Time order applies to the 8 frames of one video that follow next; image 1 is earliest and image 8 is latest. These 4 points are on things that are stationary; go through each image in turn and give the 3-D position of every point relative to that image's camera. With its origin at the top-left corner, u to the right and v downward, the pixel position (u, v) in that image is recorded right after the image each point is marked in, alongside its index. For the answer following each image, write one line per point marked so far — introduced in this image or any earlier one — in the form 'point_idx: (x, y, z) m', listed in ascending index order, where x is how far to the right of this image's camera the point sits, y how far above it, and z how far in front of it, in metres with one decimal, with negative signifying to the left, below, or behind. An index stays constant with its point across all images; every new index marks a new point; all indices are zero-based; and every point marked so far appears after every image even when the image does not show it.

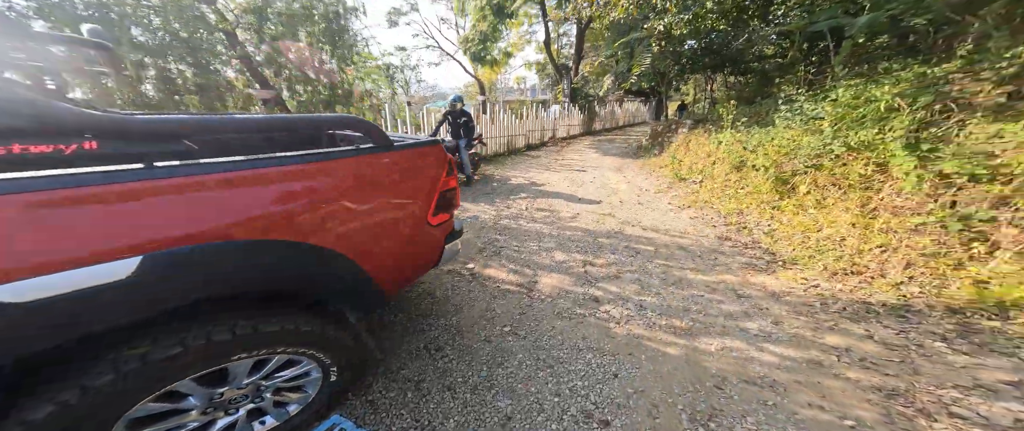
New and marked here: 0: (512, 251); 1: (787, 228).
0: (+0.2, -0.4, +3.5) m
1: (+2.8, -0.1, +3.4) m
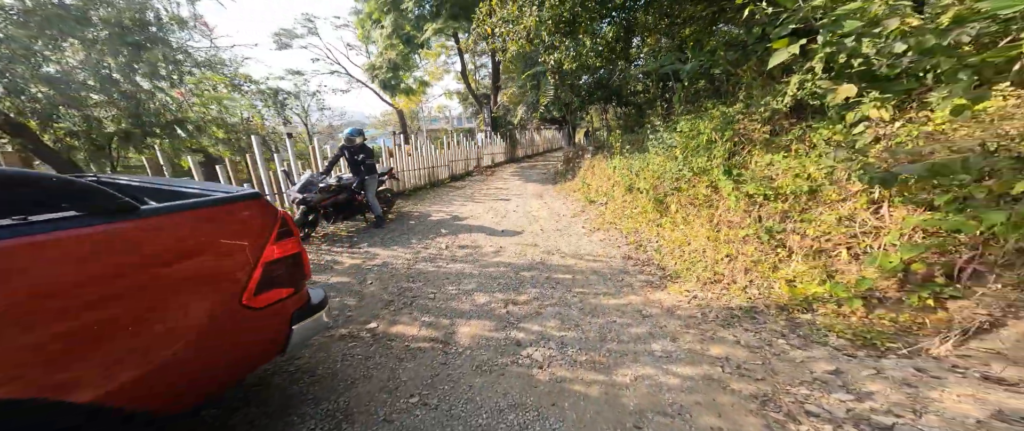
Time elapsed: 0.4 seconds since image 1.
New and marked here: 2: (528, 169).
0: (-0.7, -0.7, +3.2) m
1: (+1.8, -0.3, +3.9) m
2: (+1.1, +1.9, +12.2) m
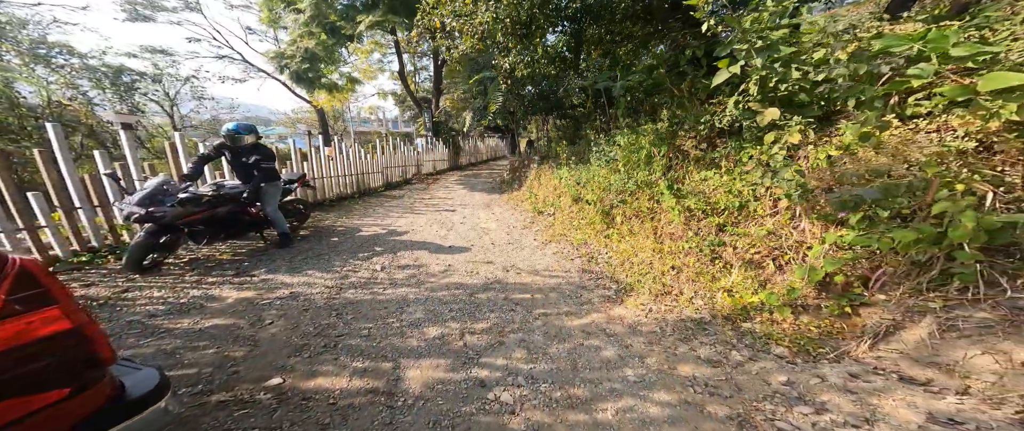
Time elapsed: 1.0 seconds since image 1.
0: (-1.1, -0.9, +2.6) m
1: (+1.2, -0.5, +3.9) m
2: (-1.4, +1.6, +11.9) m
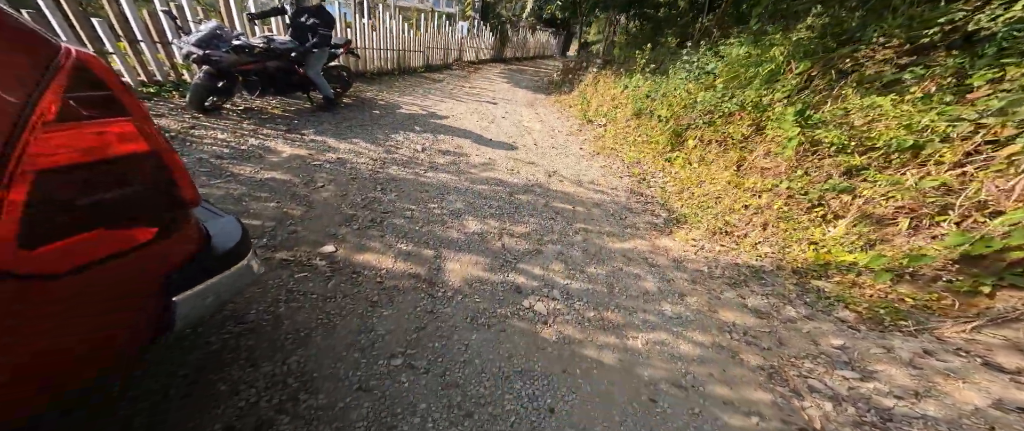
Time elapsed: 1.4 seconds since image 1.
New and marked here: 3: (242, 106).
0: (-0.8, 0.0, +2.7) m
1: (+1.6, +0.3, +3.7) m
2: (+0.3, +5.0, +10.8) m
3: (-3.0, +1.3, +3.9) m
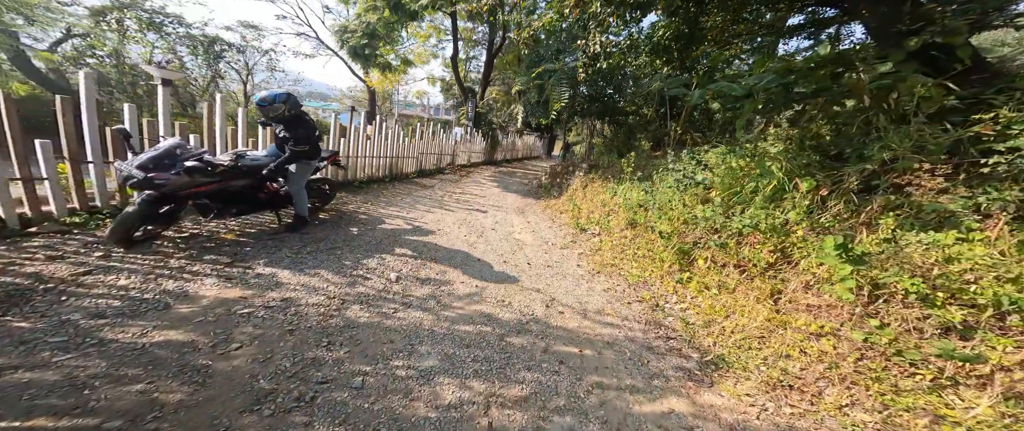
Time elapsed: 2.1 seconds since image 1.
0: (-0.8, -0.9, +1.9) m
1: (+1.5, -0.8, +3.0) m
2: (-0.1, +1.3, +11.3) m
3: (-3.1, -0.2, +3.5) m
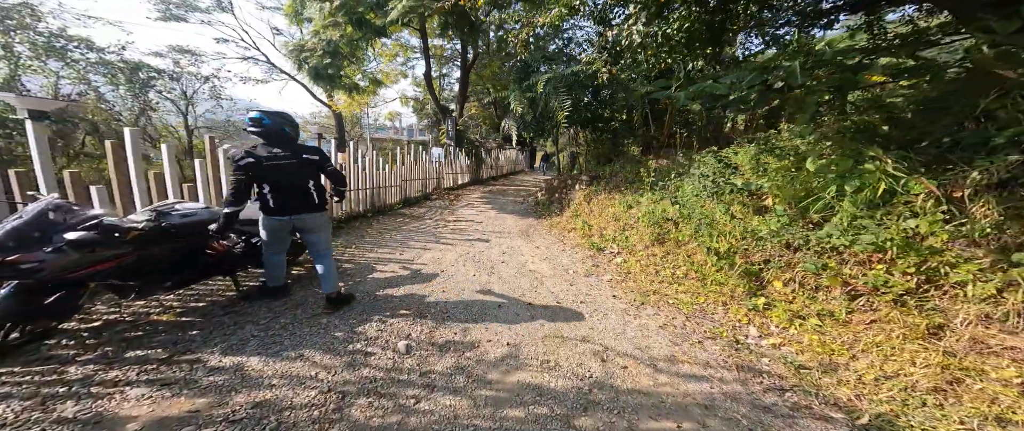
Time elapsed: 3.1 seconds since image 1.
0: (-0.4, -1.2, +1.1) m
1: (+1.9, -0.9, +2.4) m
2: (-0.5, +0.6, +10.6) m
3: (-2.8, -0.8, +2.5) m
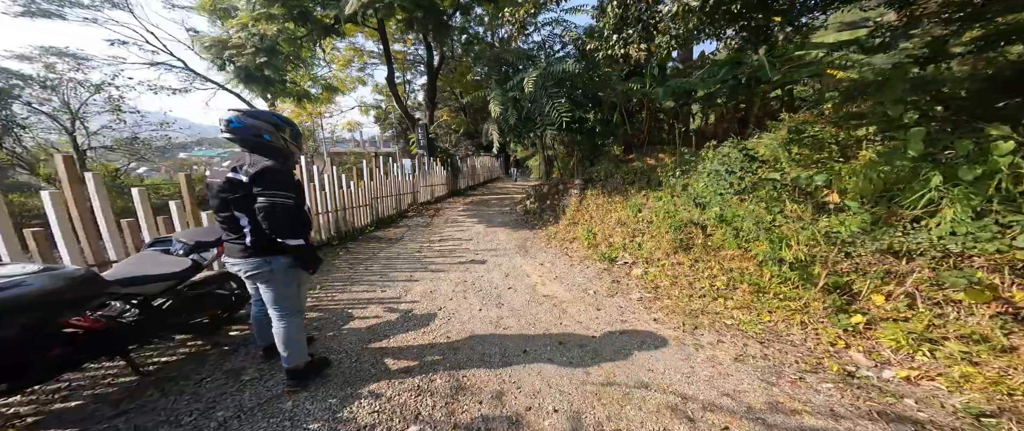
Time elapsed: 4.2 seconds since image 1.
0: (+0.1, -1.3, +0.4) m
1: (+2.2, -0.9, +1.9) m
2: (-1.0, +0.3, +9.8) m
3: (-2.5, -1.1, +1.6) m
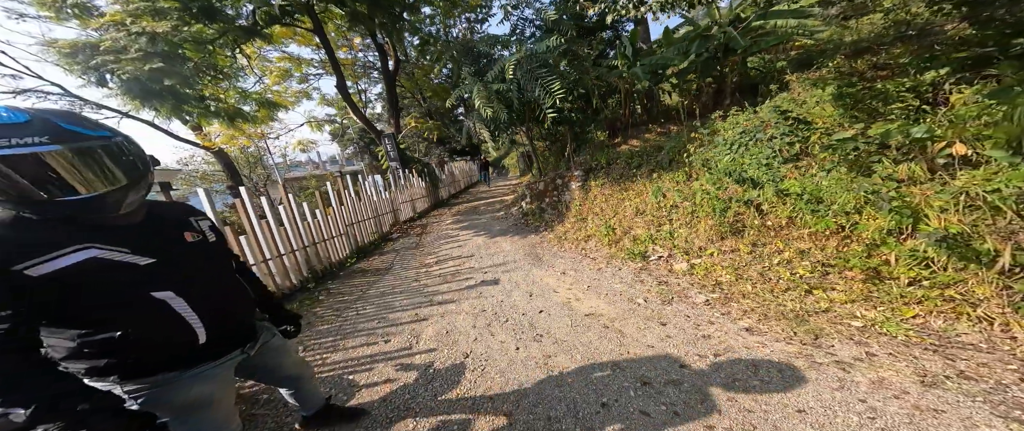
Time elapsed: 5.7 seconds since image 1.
0: (+0.8, -1.3, -0.4) m
1: (+2.7, -0.6, +1.2) m
2: (-1.2, 0.0, +8.9) m
3: (-1.9, -1.5, +0.6) m
